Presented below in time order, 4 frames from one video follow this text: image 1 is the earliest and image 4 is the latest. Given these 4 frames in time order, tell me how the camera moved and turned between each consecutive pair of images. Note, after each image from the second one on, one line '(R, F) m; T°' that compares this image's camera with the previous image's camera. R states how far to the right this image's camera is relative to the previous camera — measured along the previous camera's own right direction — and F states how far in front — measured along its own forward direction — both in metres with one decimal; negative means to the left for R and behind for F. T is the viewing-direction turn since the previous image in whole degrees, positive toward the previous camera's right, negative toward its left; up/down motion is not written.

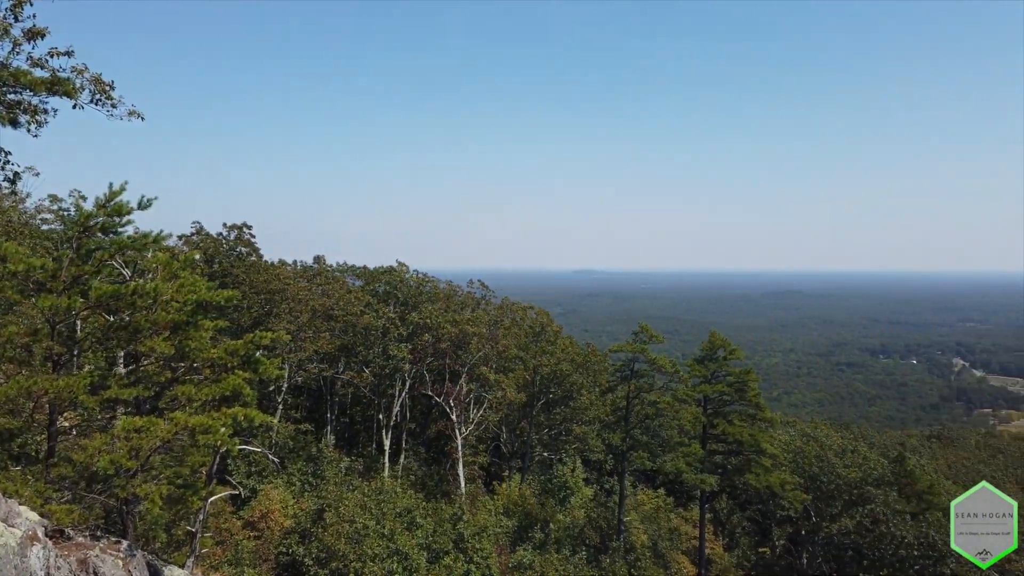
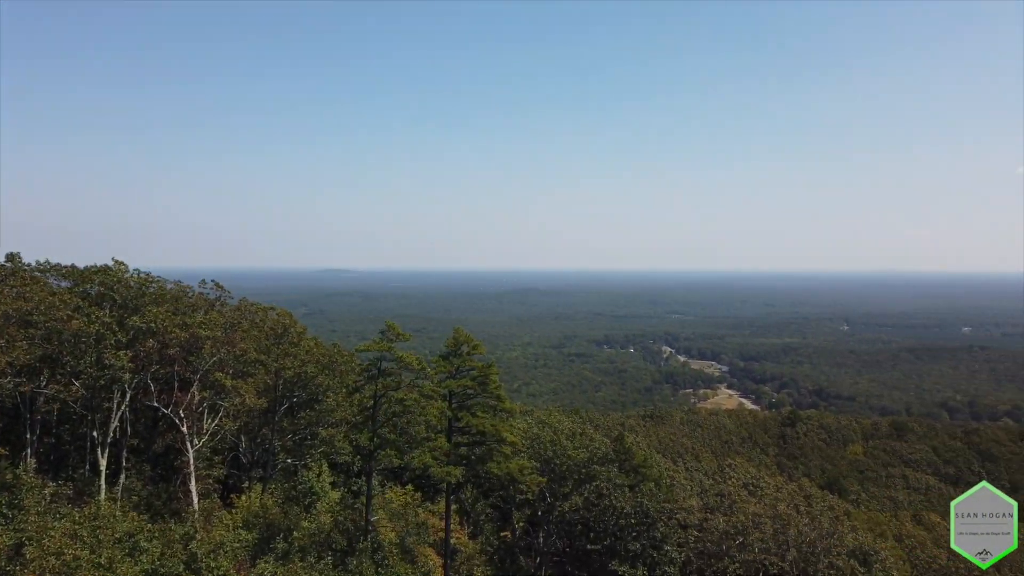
(+0.1, -0.4) m; +19°
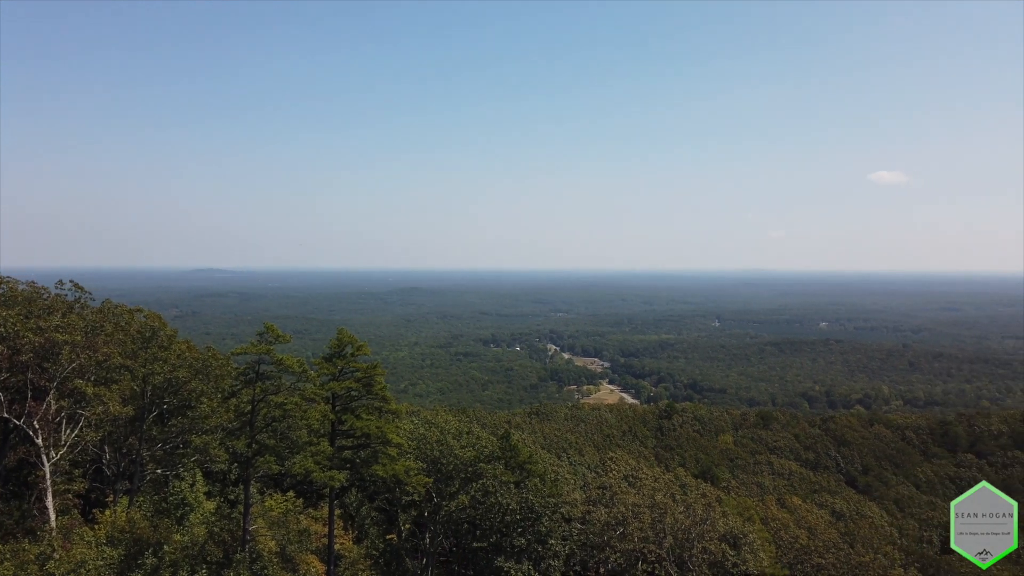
(+0.1, -0.5) m; +9°
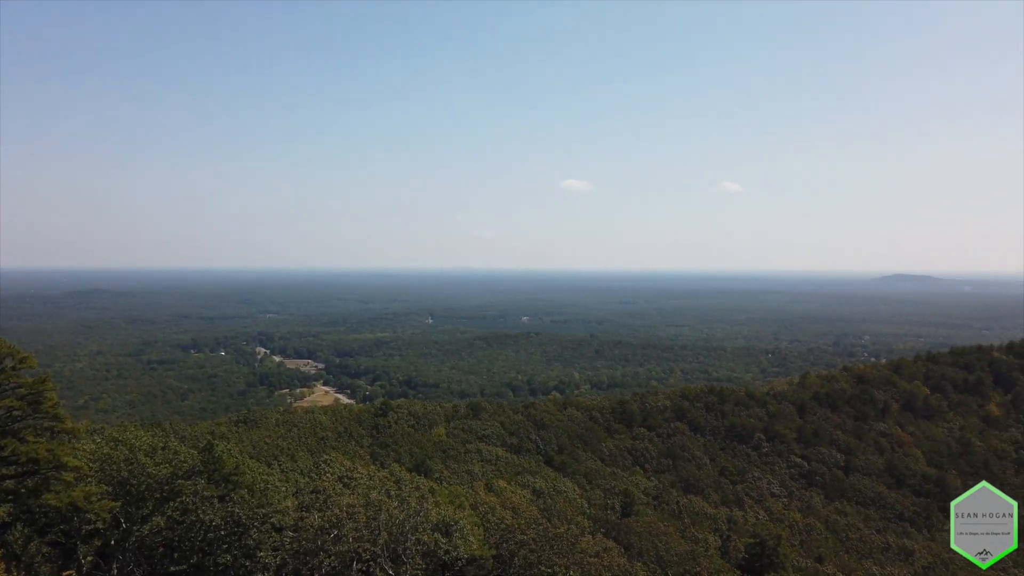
(+1.1, +0.2) m; +22°
